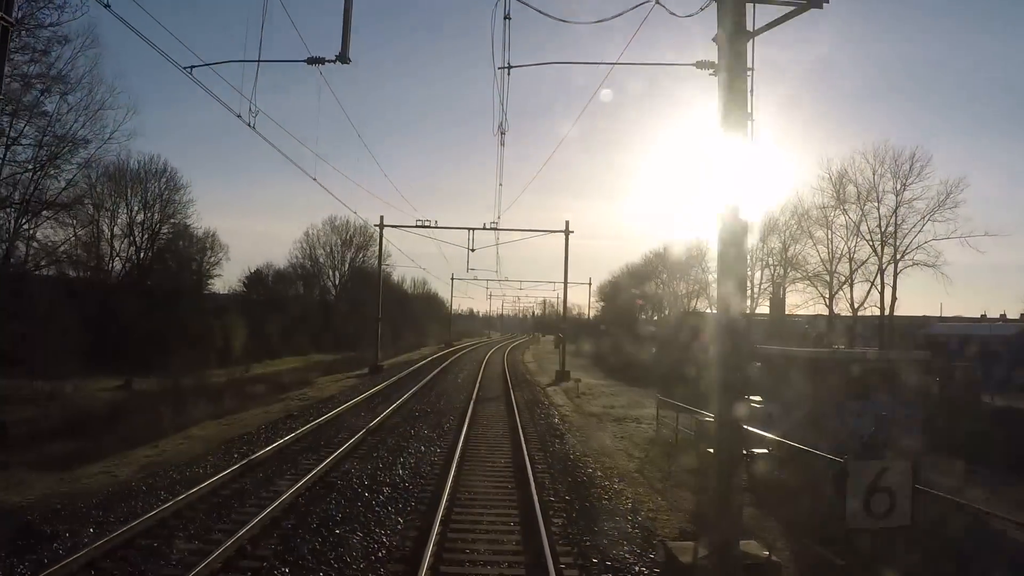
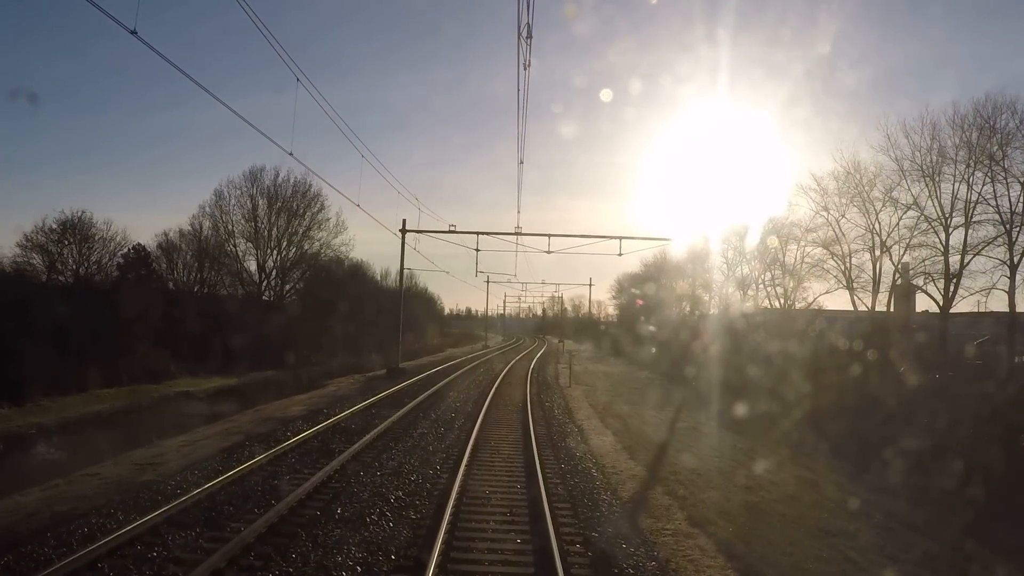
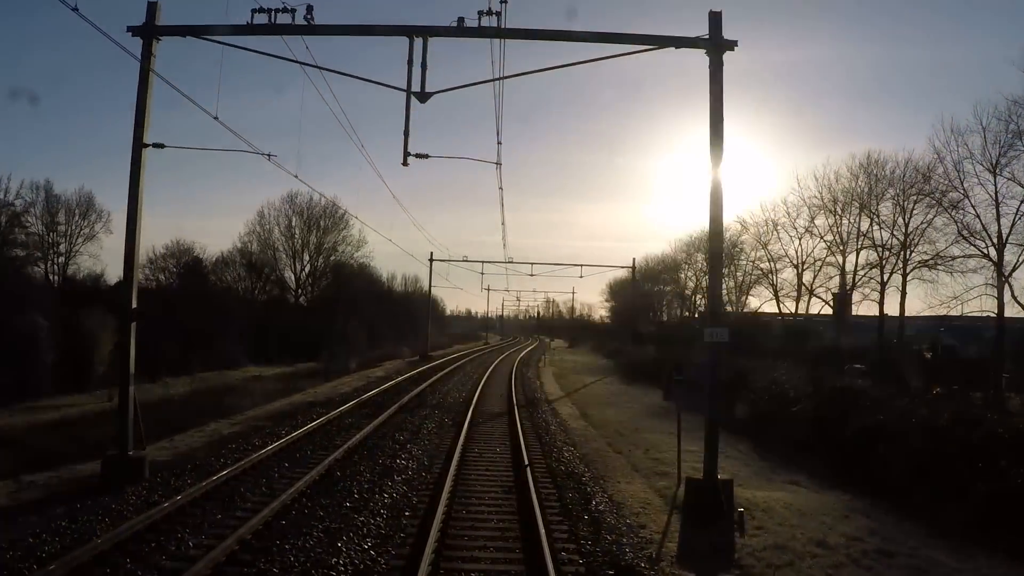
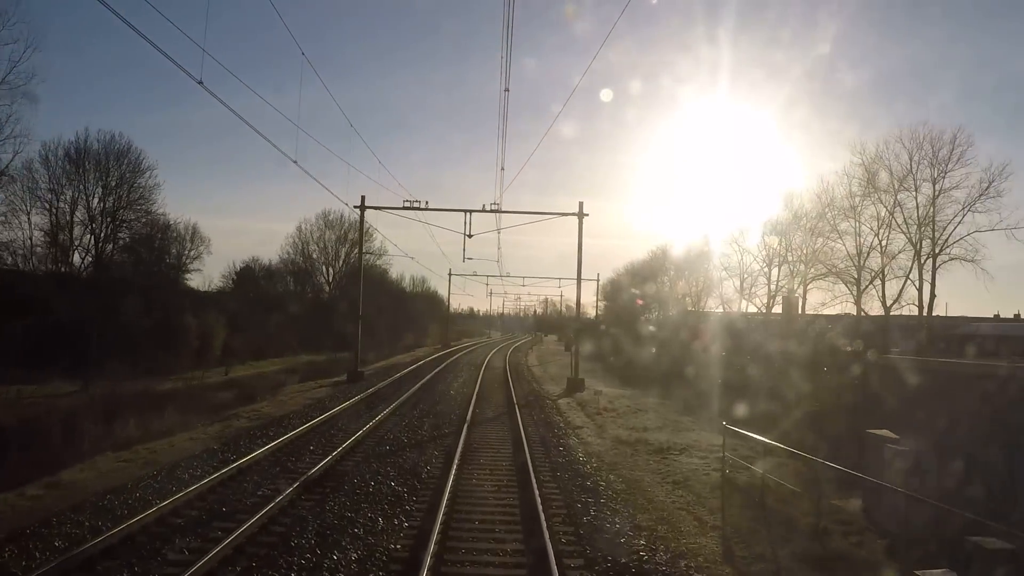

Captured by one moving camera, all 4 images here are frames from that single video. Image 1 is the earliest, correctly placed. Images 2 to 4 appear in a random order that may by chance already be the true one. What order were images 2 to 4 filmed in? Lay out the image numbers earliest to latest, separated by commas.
4, 3, 2
